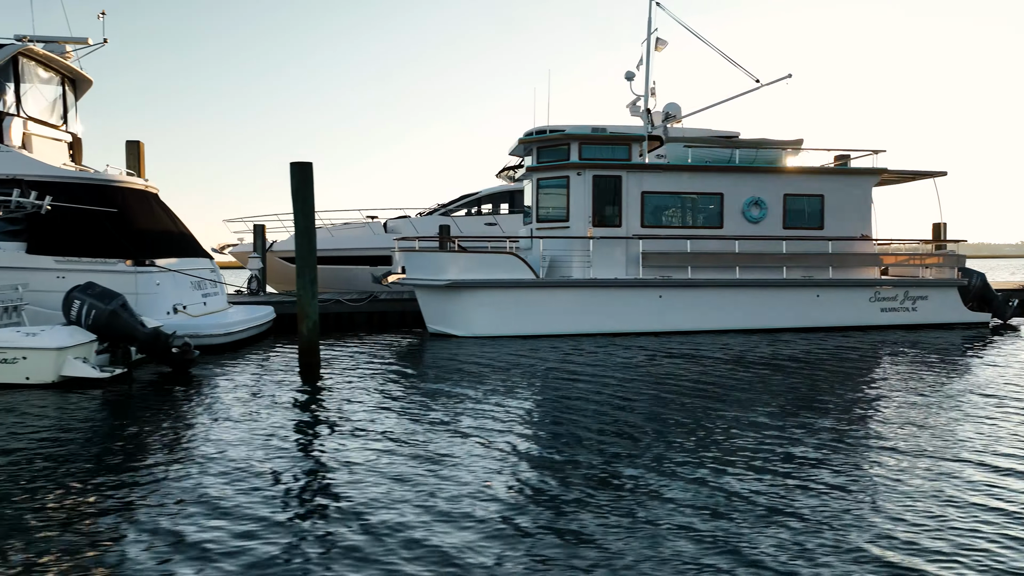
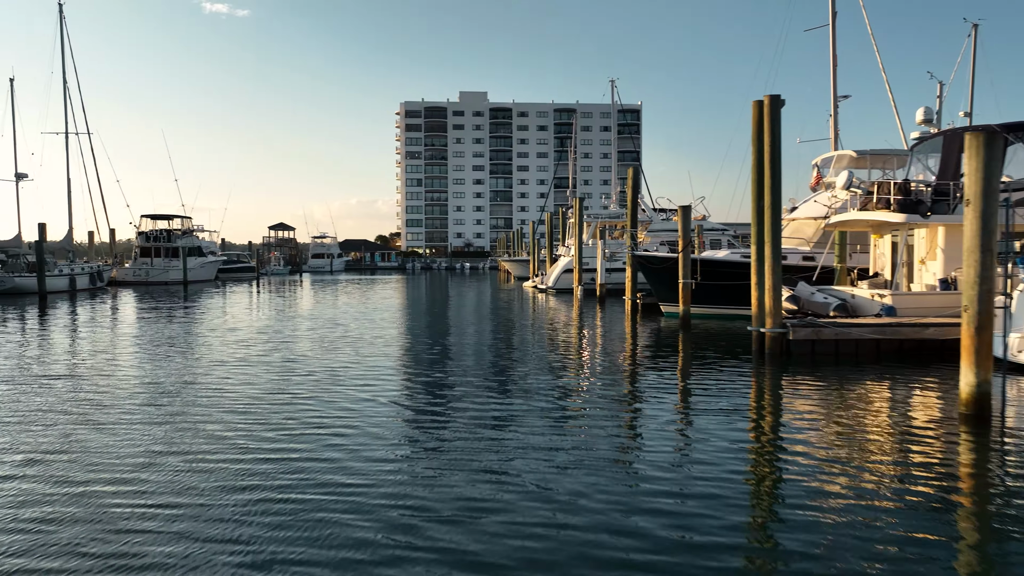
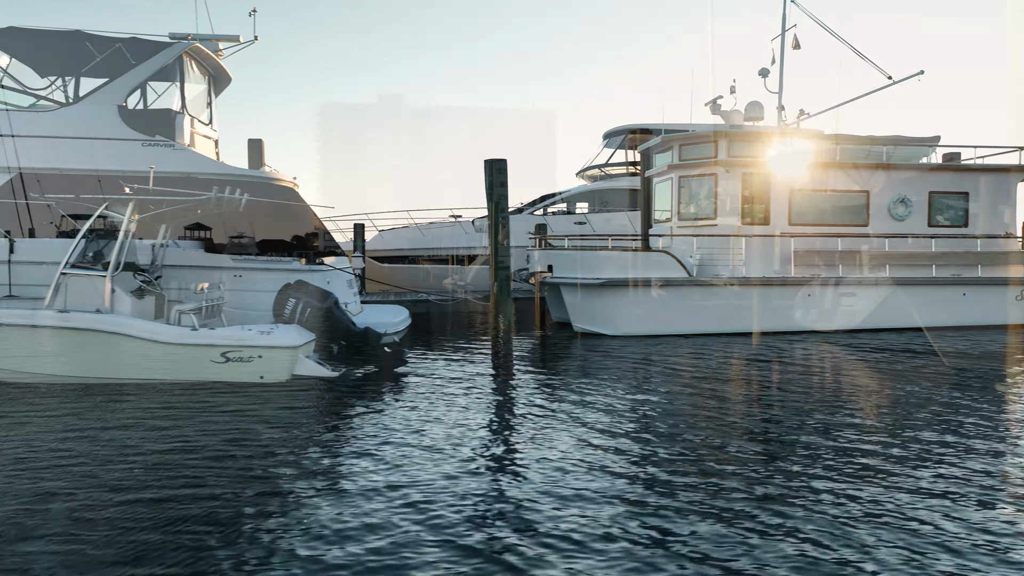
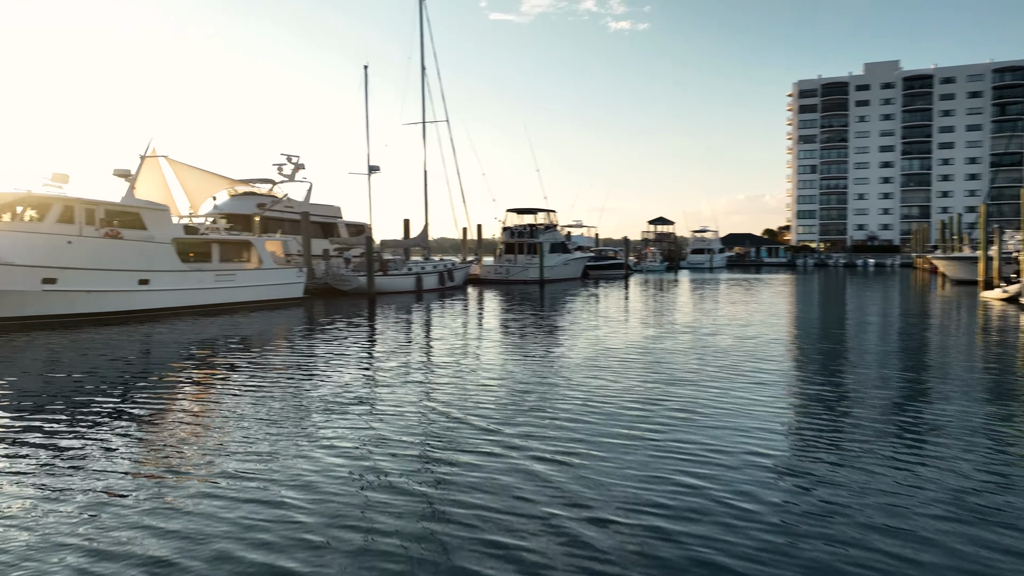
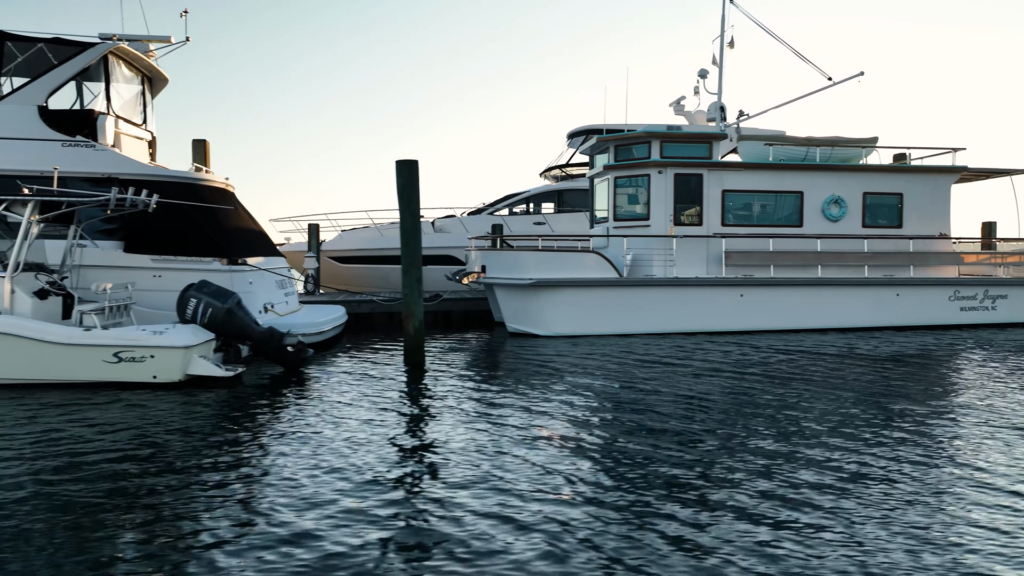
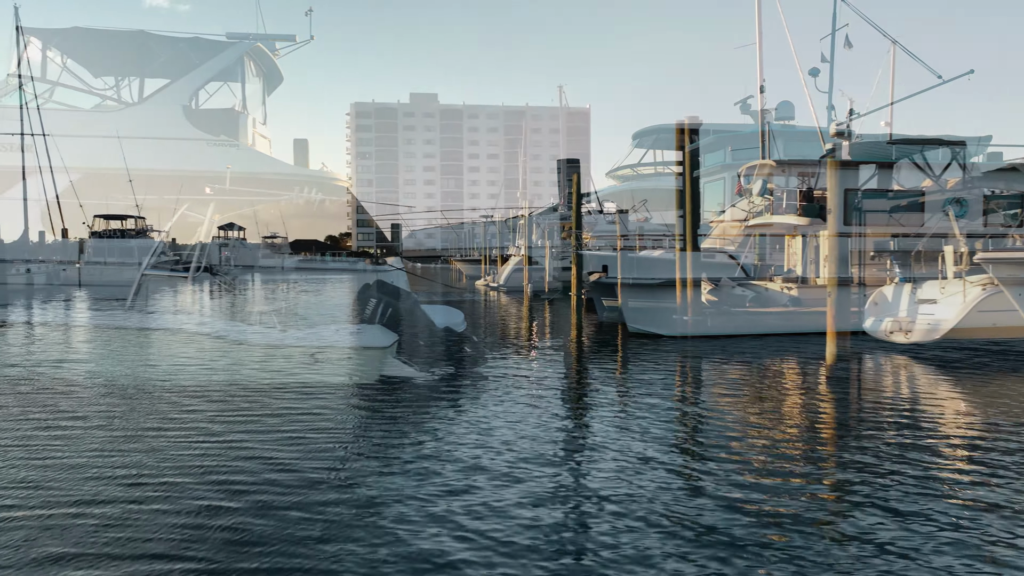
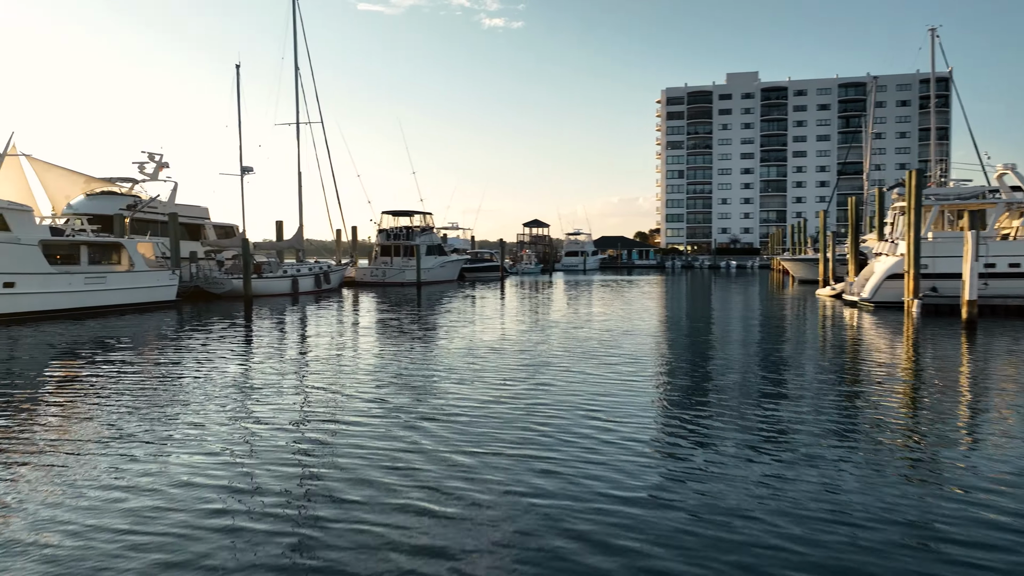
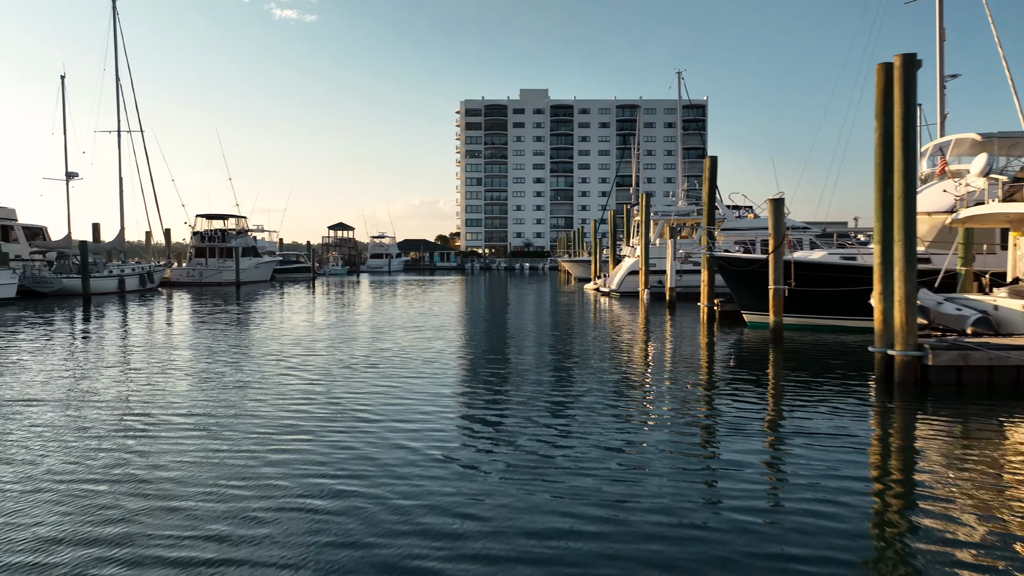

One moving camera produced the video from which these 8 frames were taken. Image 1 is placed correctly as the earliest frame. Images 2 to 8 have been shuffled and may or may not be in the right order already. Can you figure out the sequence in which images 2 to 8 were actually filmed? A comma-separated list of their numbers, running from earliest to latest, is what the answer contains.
5, 3, 6, 2, 8, 7, 4
